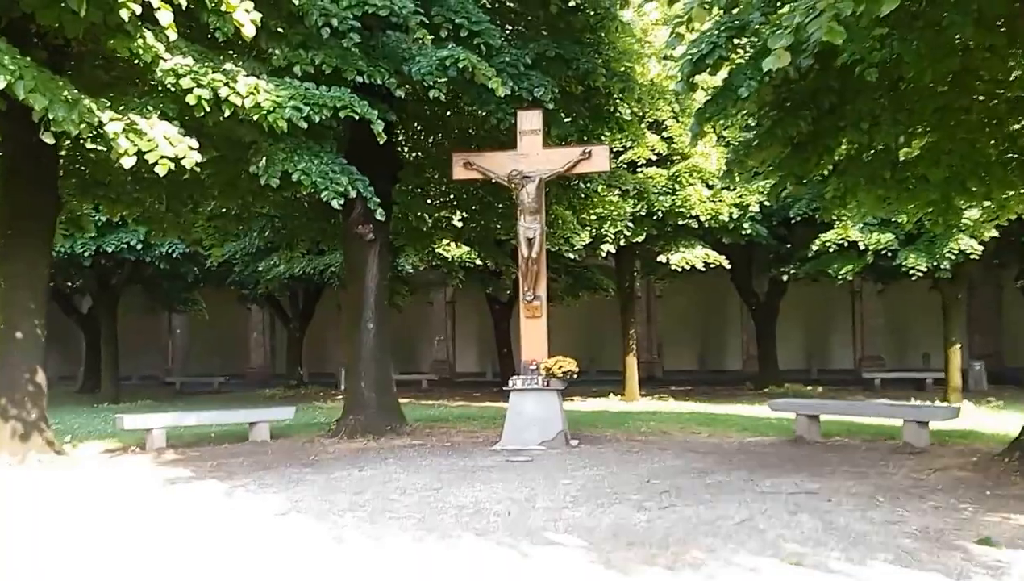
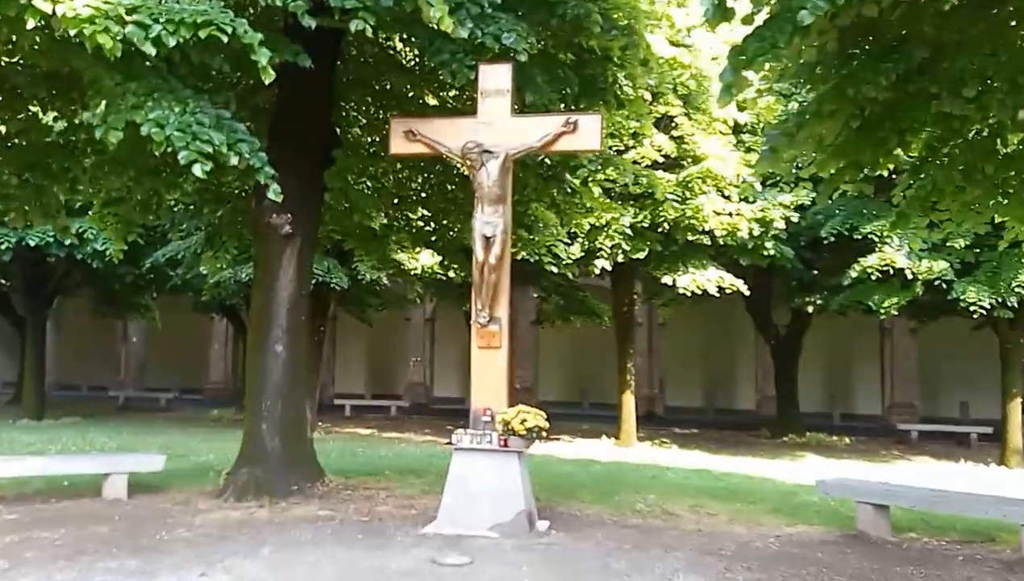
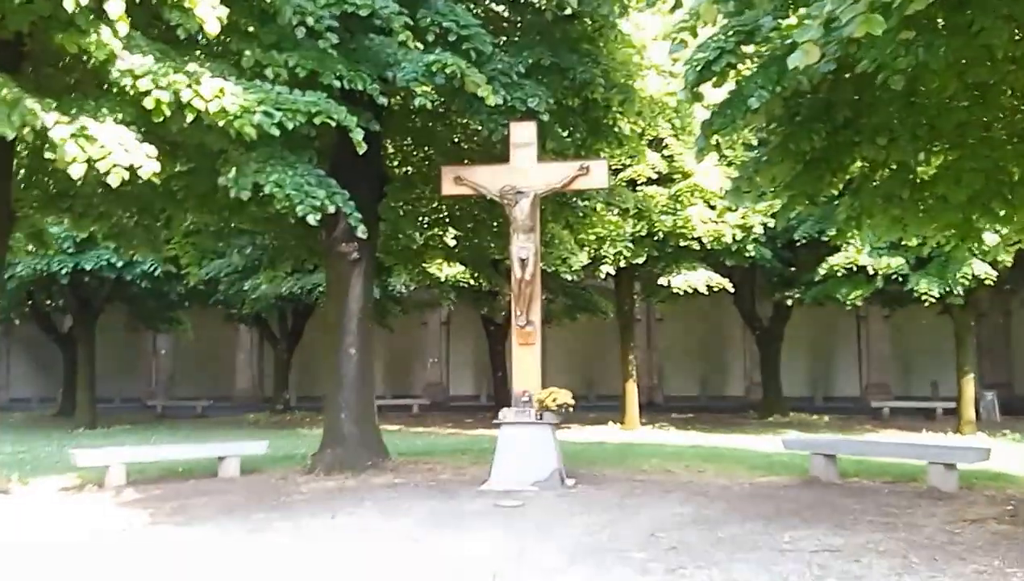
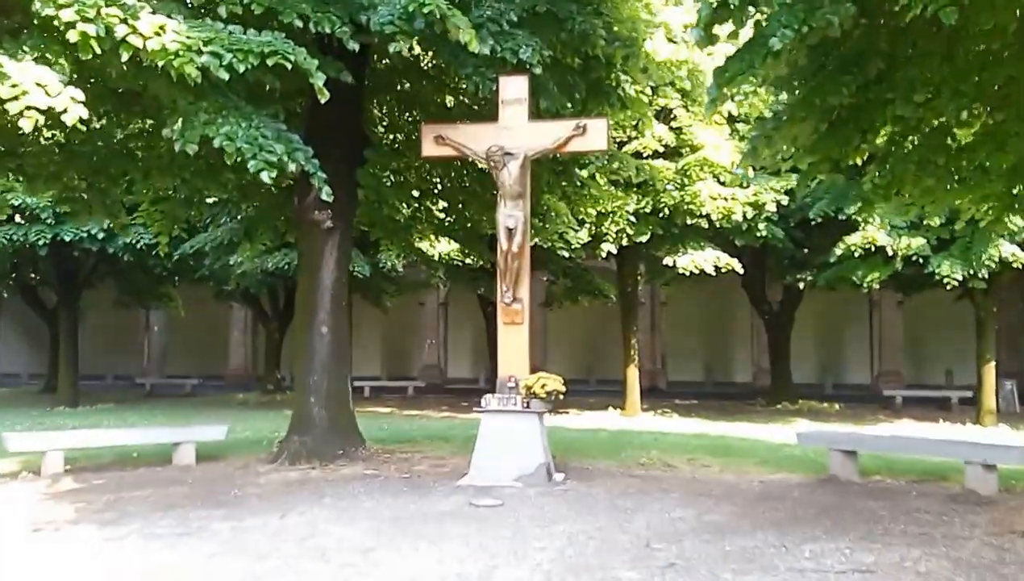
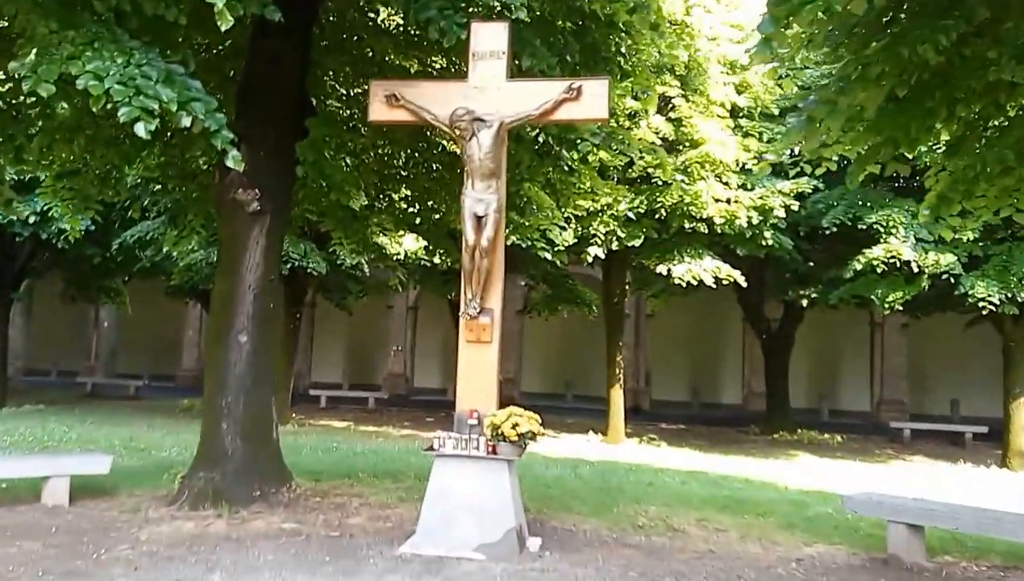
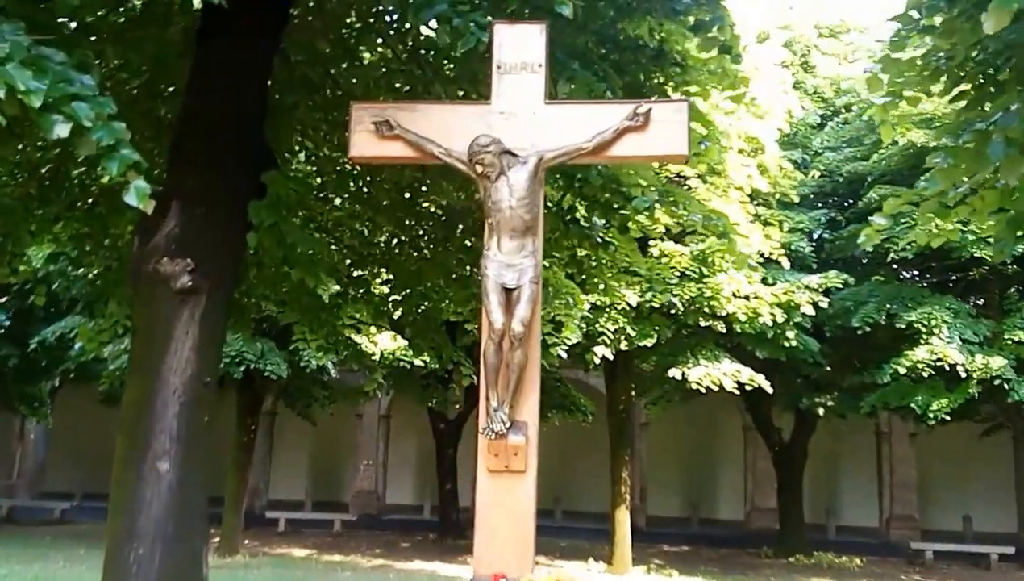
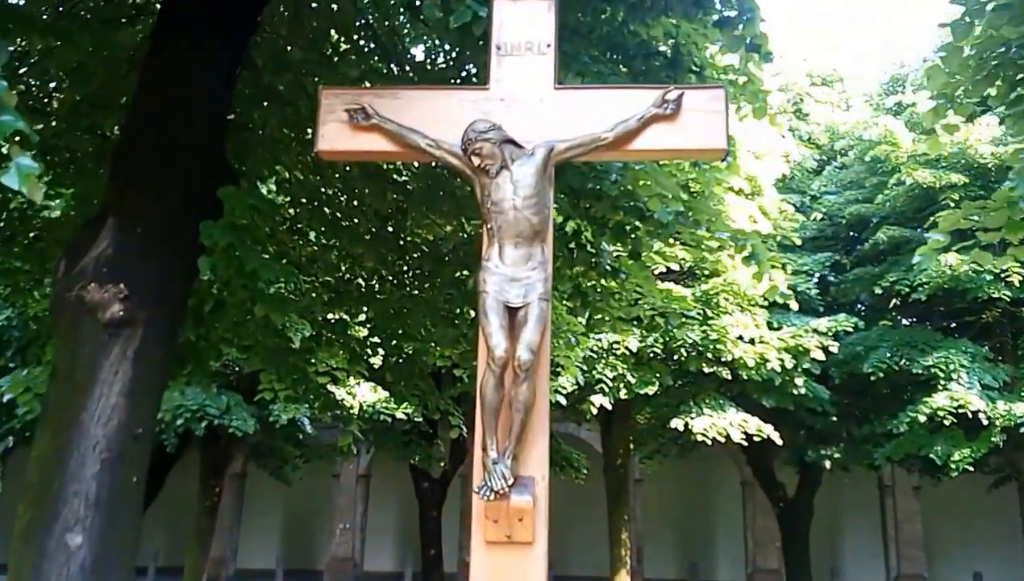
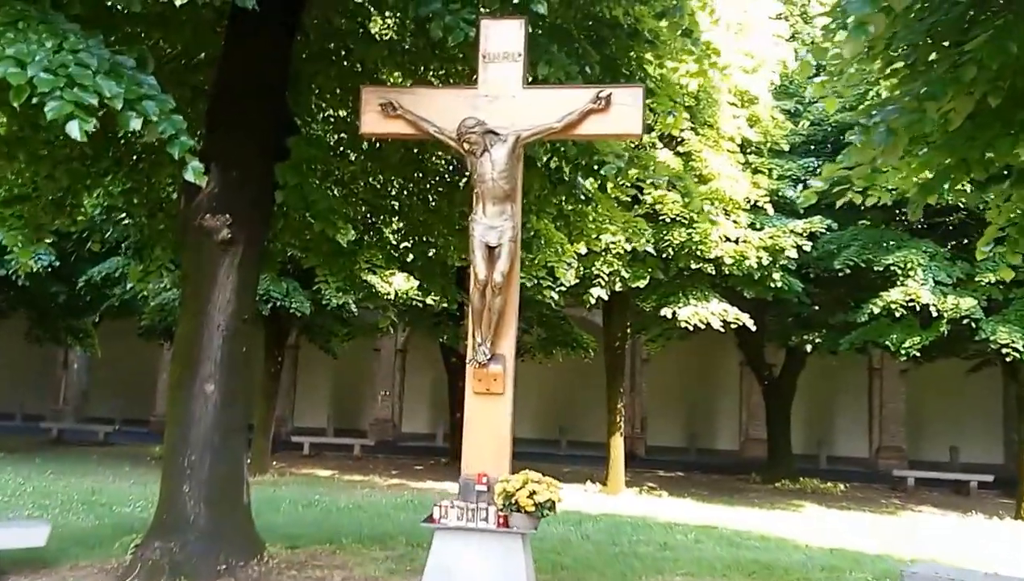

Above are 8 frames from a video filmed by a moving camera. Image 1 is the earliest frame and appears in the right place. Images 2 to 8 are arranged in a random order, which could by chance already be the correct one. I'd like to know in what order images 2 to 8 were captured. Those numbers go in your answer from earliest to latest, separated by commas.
3, 4, 2, 5, 8, 6, 7
